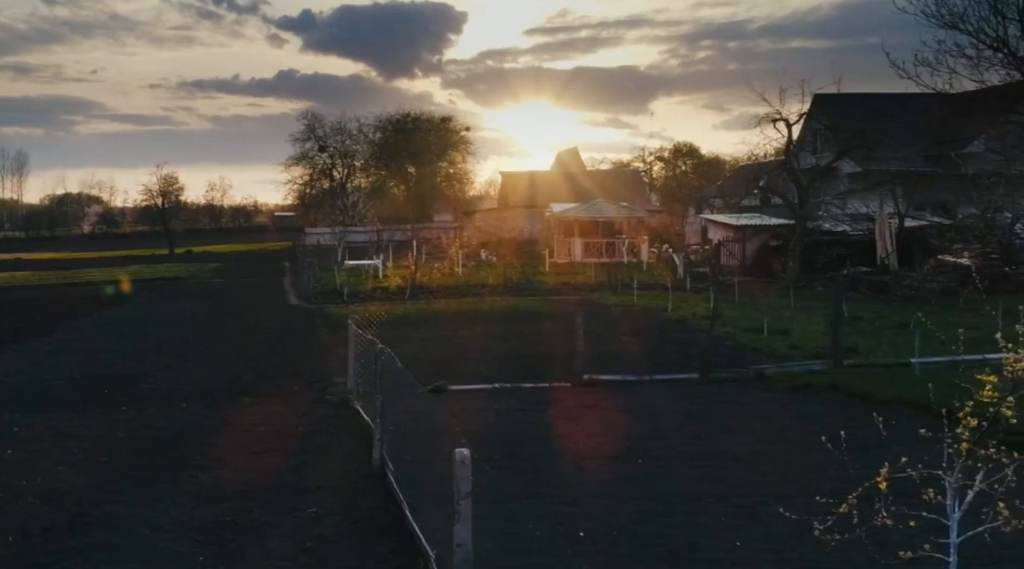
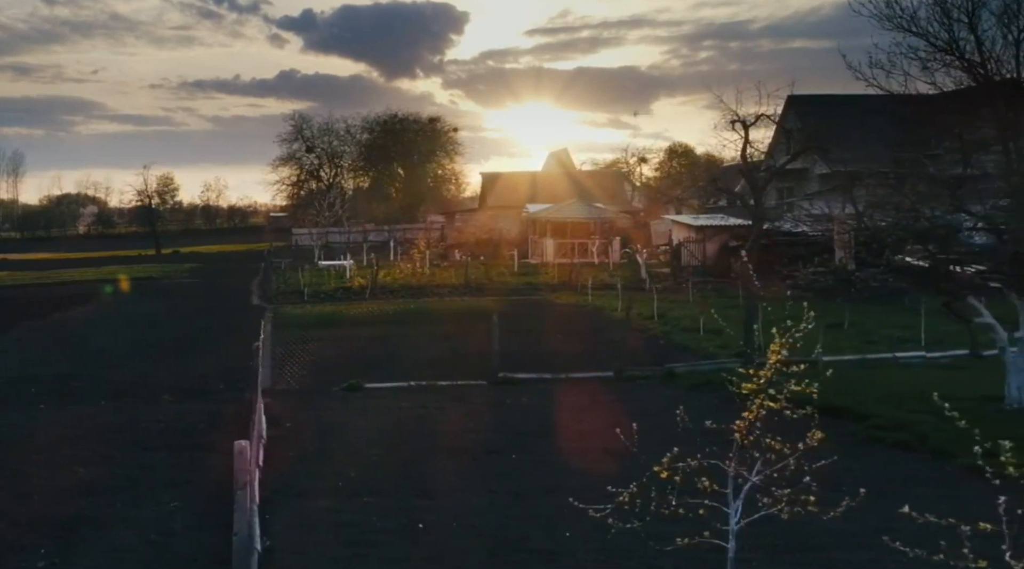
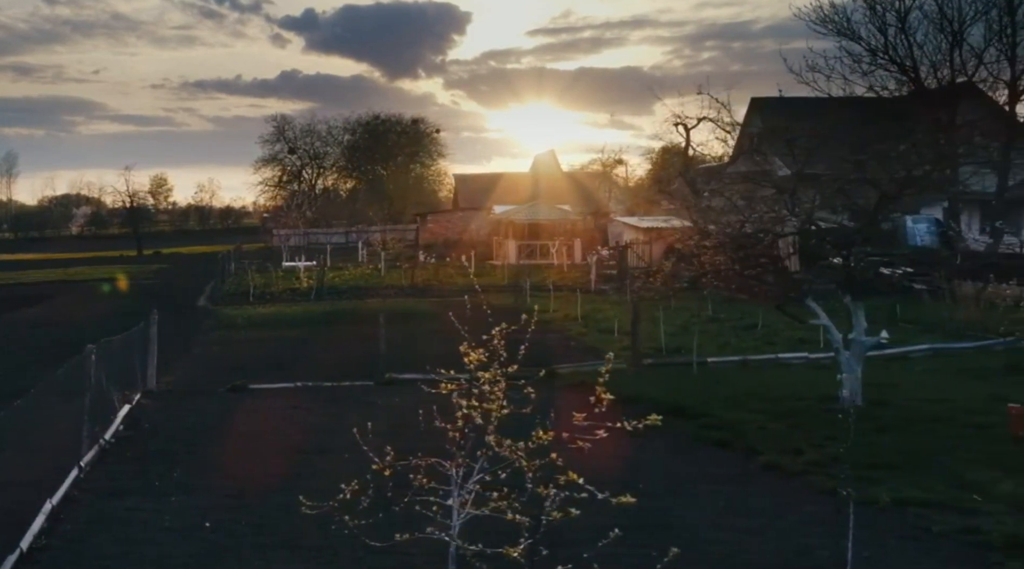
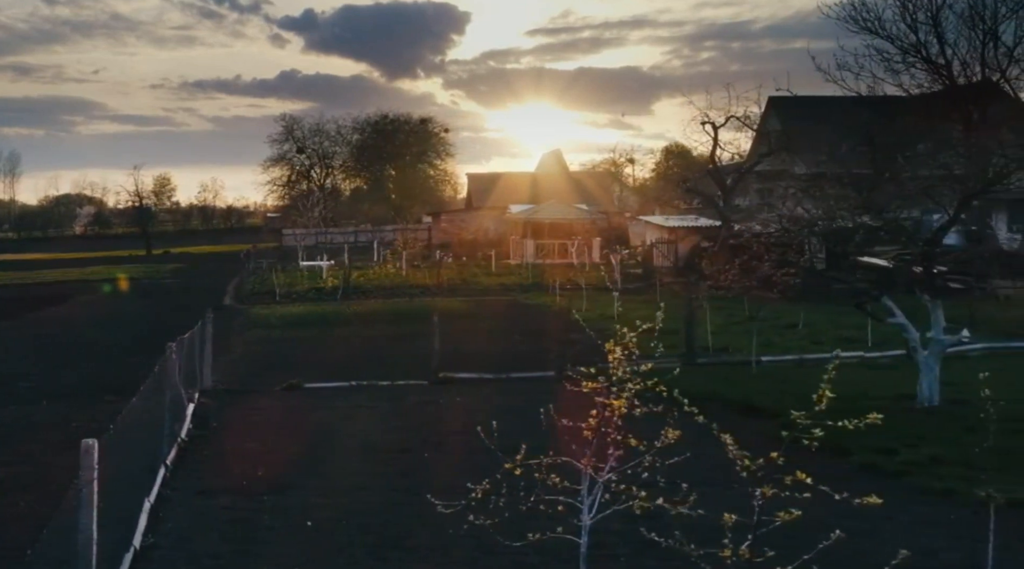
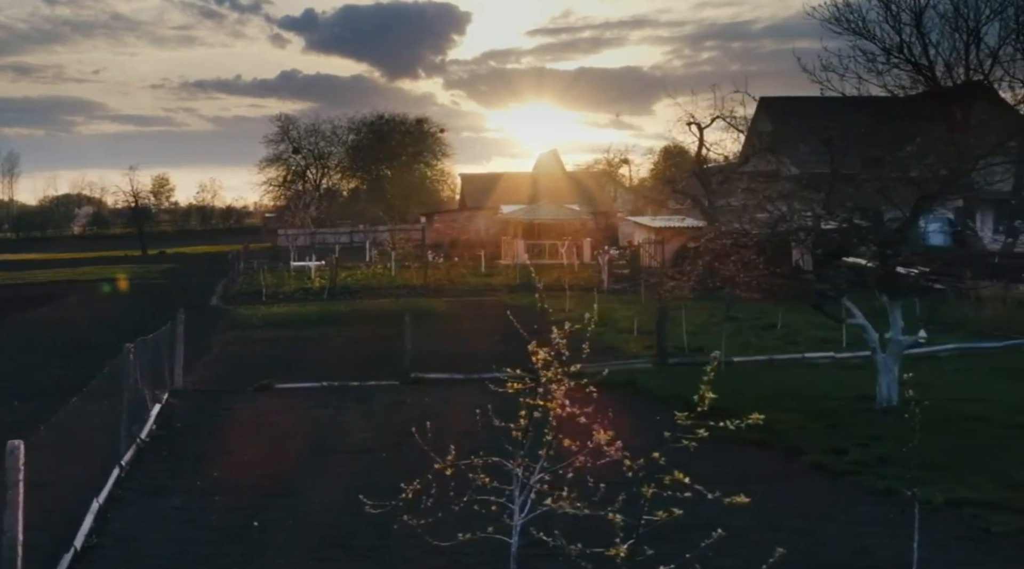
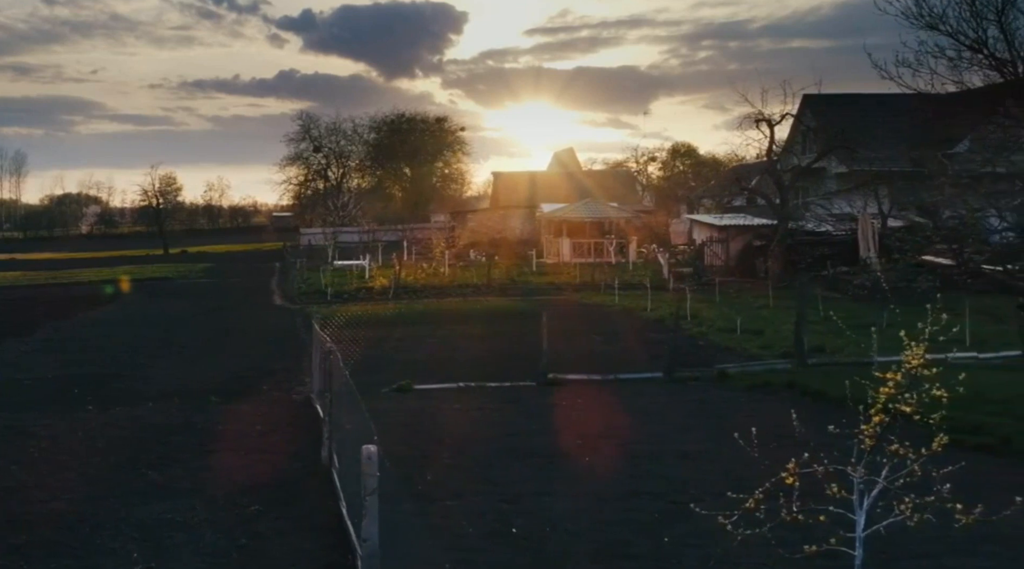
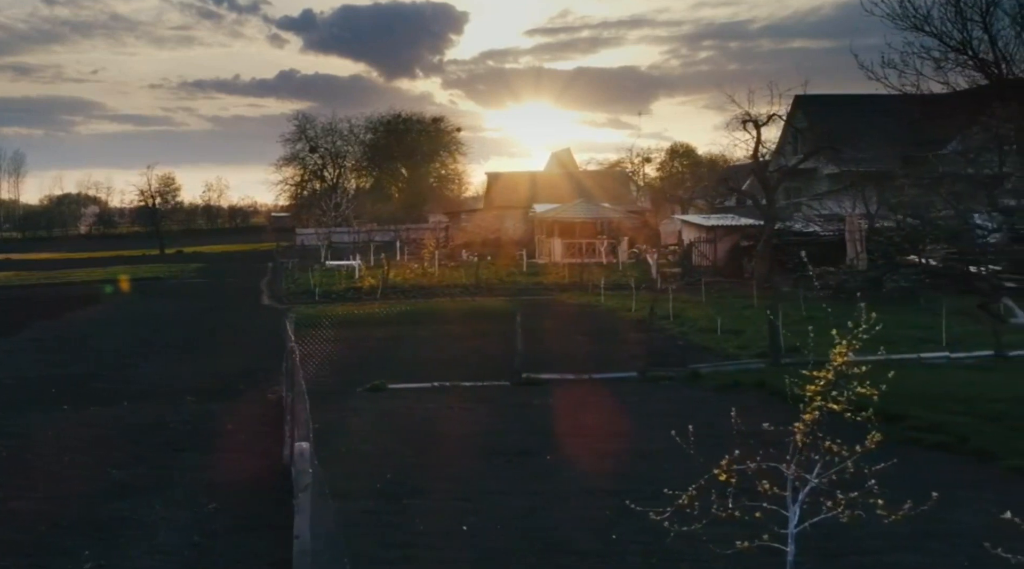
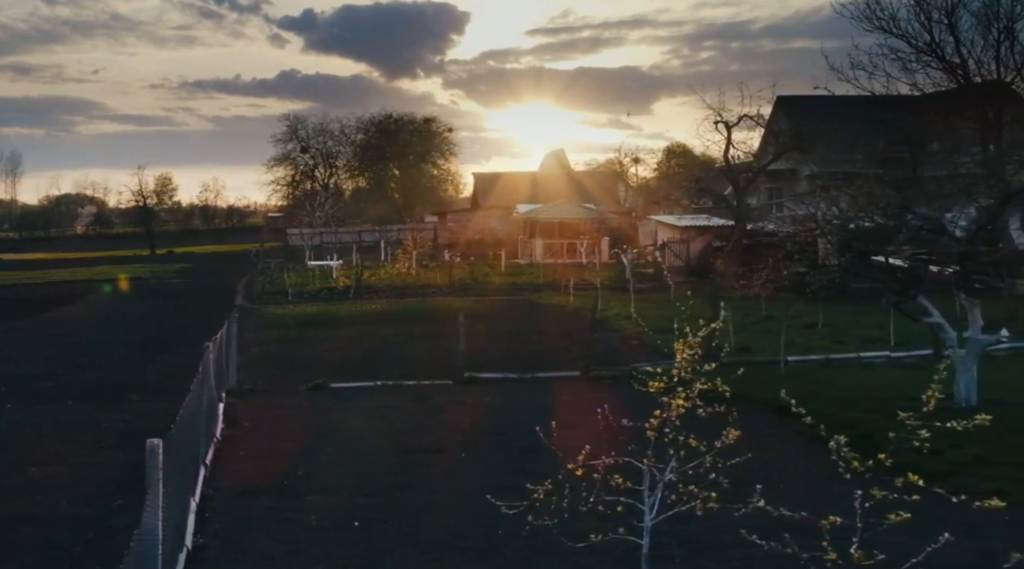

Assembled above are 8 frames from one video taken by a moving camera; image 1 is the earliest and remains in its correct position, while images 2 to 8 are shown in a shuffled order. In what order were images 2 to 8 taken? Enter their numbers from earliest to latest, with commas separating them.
6, 7, 2, 8, 4, 5, 3
